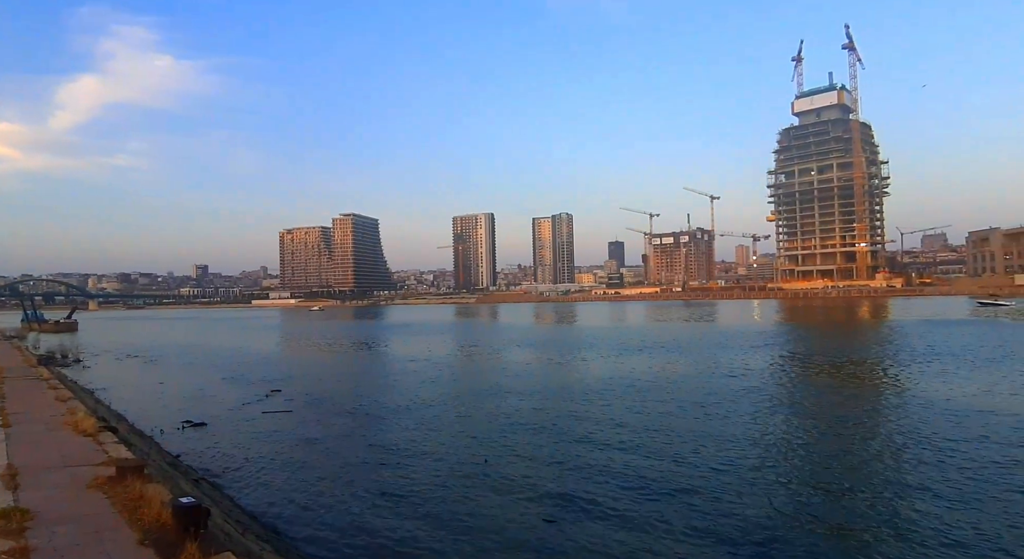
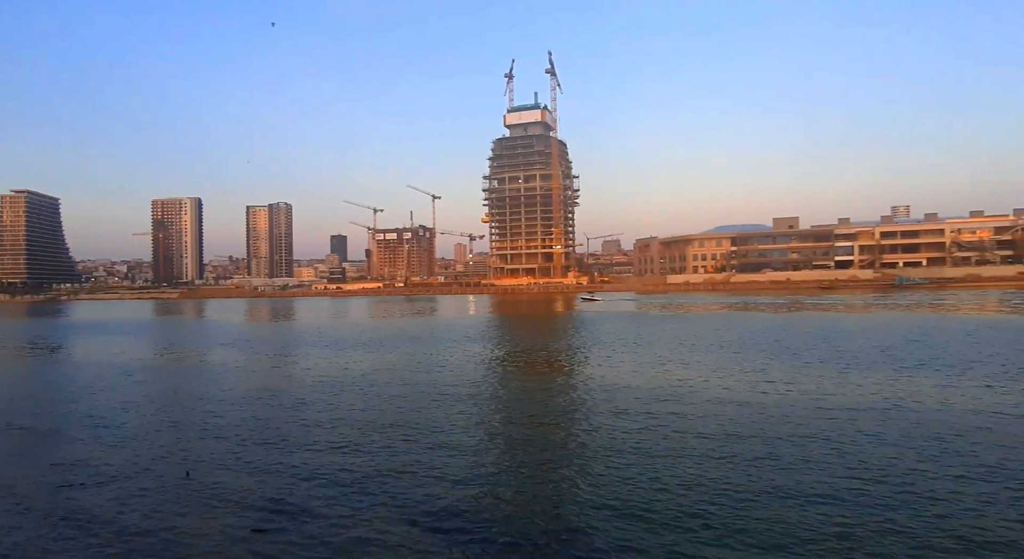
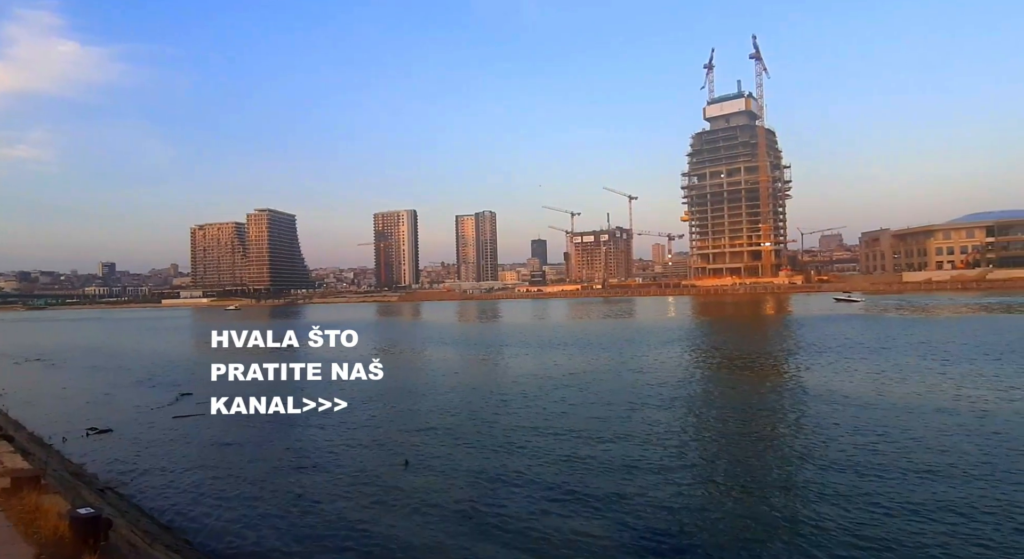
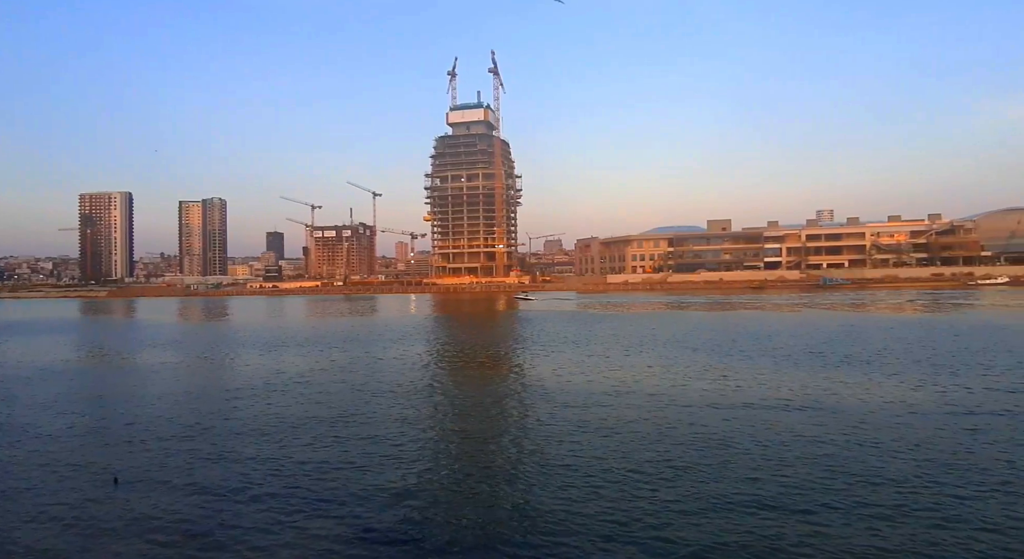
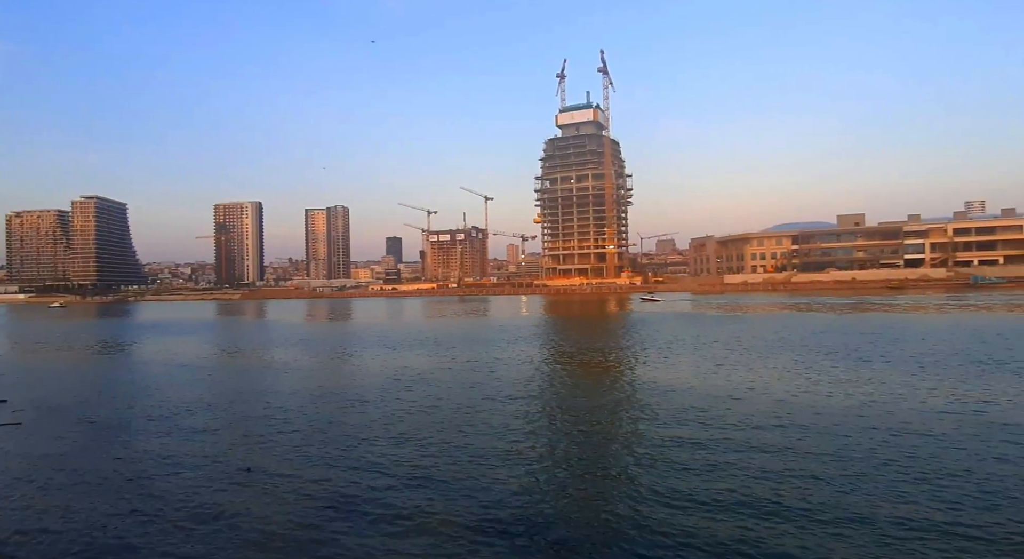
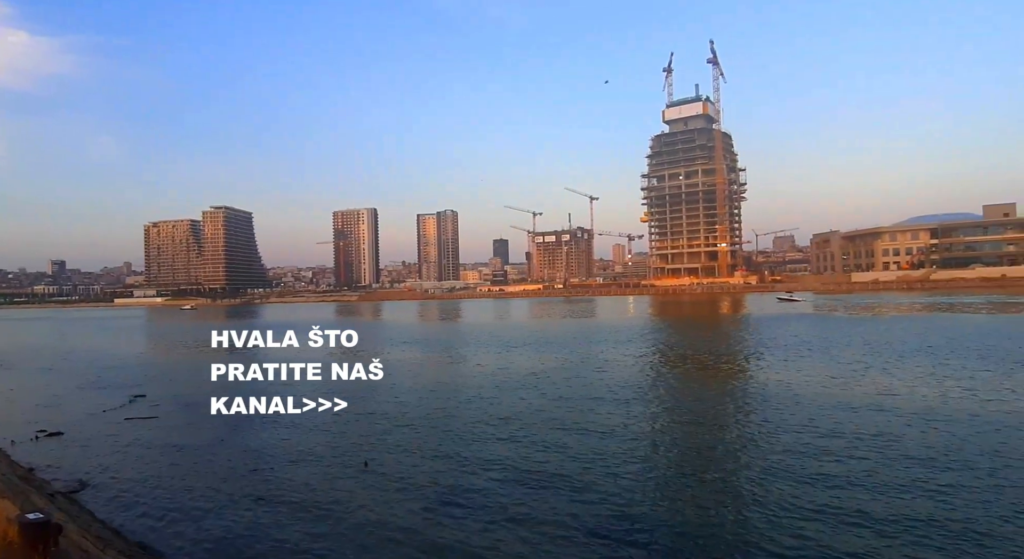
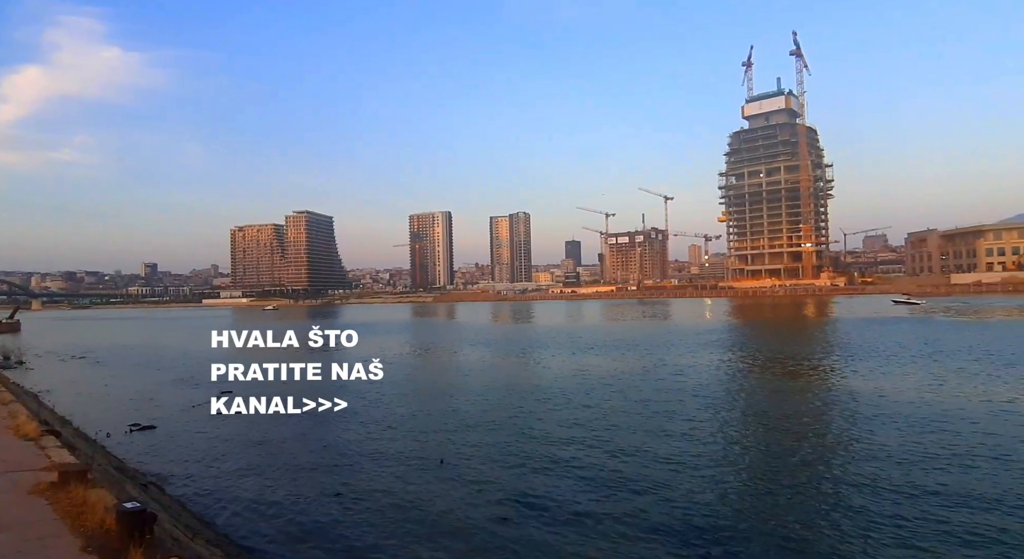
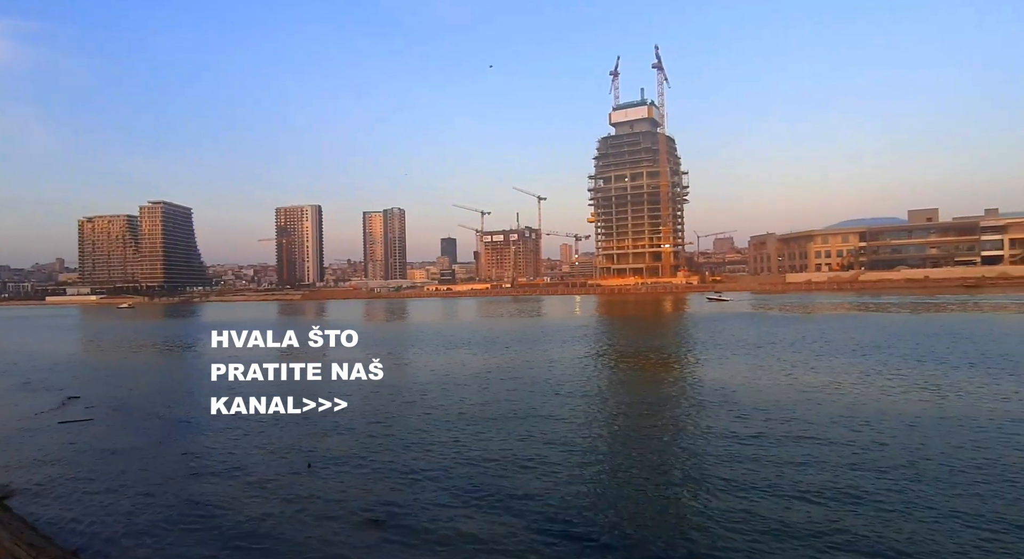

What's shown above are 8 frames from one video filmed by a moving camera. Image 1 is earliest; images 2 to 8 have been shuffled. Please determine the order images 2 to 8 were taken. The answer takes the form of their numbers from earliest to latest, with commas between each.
7, 3, 6, 8, 5, 2, 4
